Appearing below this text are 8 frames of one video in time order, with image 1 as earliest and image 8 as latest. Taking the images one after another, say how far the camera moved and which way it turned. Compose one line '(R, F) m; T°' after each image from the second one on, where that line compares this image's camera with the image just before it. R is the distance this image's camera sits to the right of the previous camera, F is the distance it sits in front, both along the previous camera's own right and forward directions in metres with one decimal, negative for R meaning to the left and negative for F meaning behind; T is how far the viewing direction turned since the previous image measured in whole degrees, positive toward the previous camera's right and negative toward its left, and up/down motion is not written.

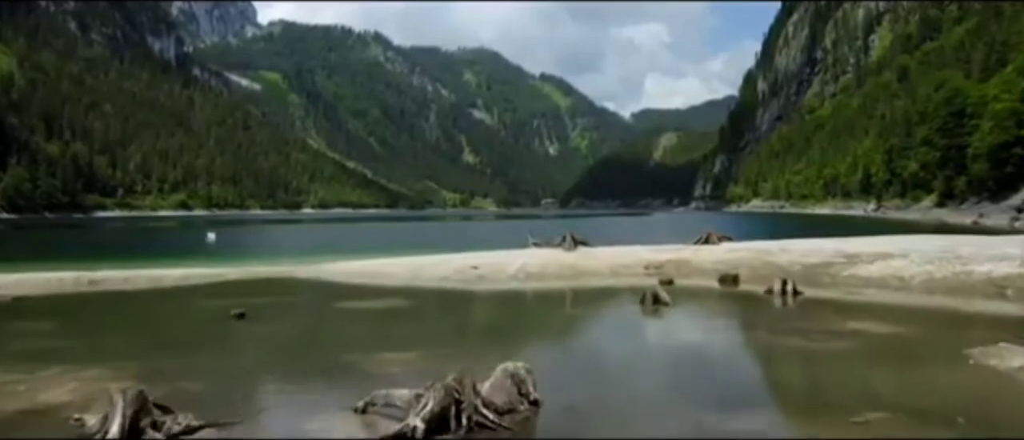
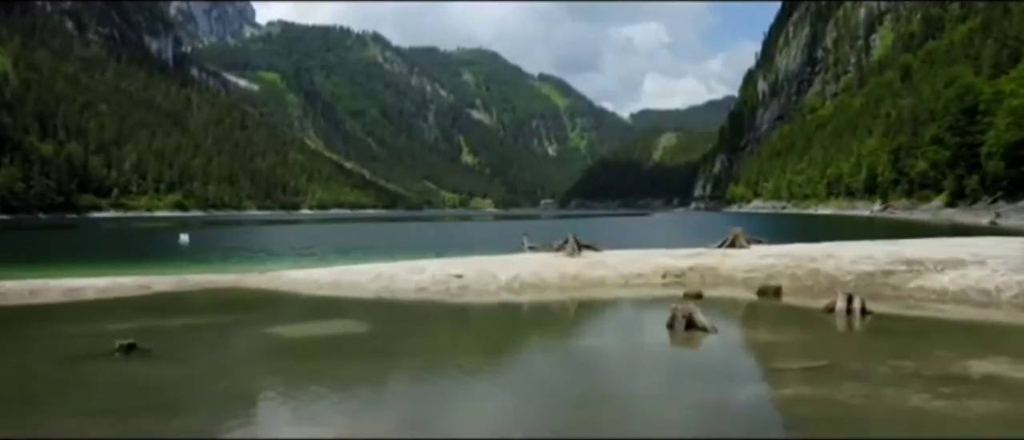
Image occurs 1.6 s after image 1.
(+0.1, +2.5) m; 0°
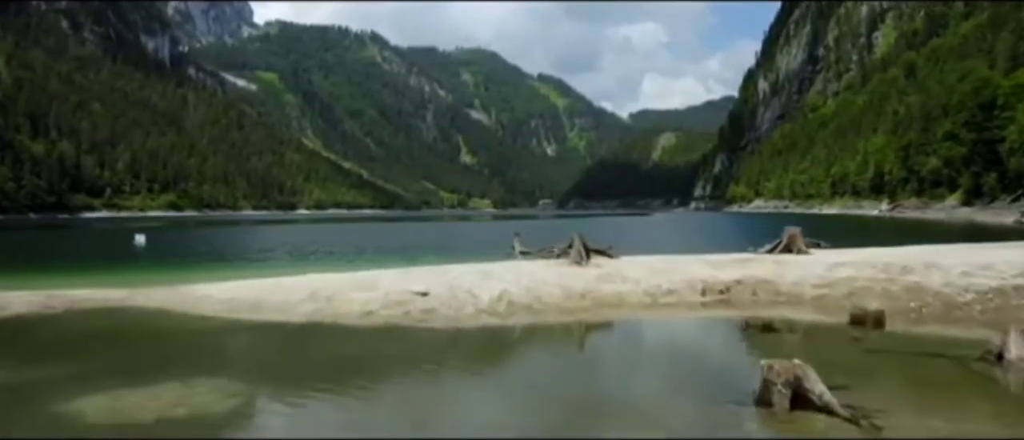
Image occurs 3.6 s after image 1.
(+0.2, +3.5) m; 0°
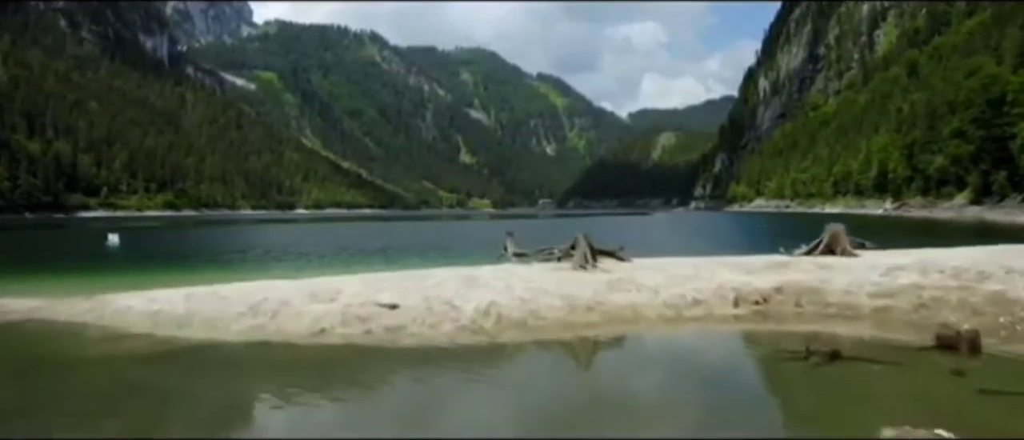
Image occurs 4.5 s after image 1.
(+0.1, +1.7) m; 0°
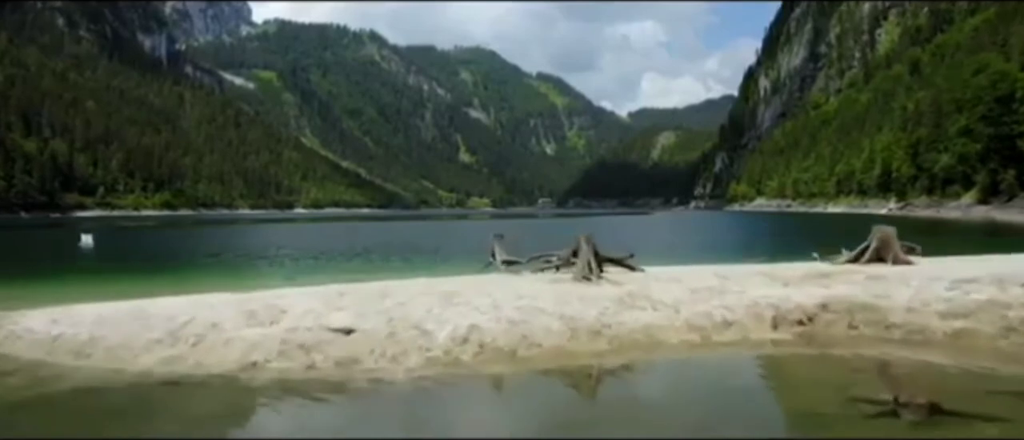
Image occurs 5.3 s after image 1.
(+0.1, +1.5) m; 0°
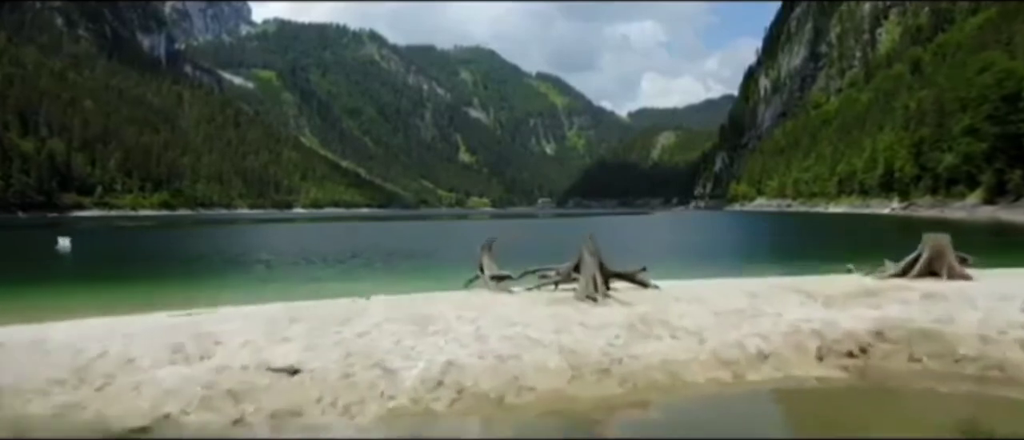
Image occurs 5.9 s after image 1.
(+0.1, +1.1) m; 0°
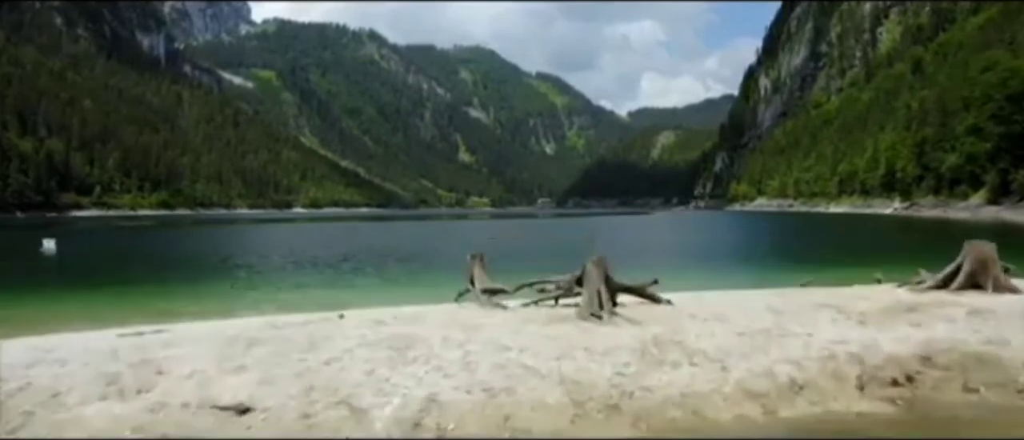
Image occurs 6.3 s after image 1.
(0.0, +0.7) m; 0°
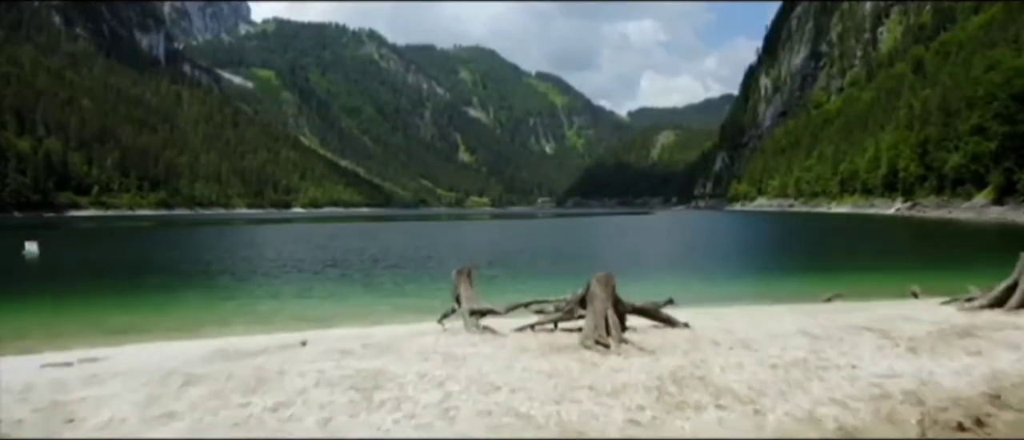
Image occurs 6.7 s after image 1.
(0.0, +0.8) m; 0°
